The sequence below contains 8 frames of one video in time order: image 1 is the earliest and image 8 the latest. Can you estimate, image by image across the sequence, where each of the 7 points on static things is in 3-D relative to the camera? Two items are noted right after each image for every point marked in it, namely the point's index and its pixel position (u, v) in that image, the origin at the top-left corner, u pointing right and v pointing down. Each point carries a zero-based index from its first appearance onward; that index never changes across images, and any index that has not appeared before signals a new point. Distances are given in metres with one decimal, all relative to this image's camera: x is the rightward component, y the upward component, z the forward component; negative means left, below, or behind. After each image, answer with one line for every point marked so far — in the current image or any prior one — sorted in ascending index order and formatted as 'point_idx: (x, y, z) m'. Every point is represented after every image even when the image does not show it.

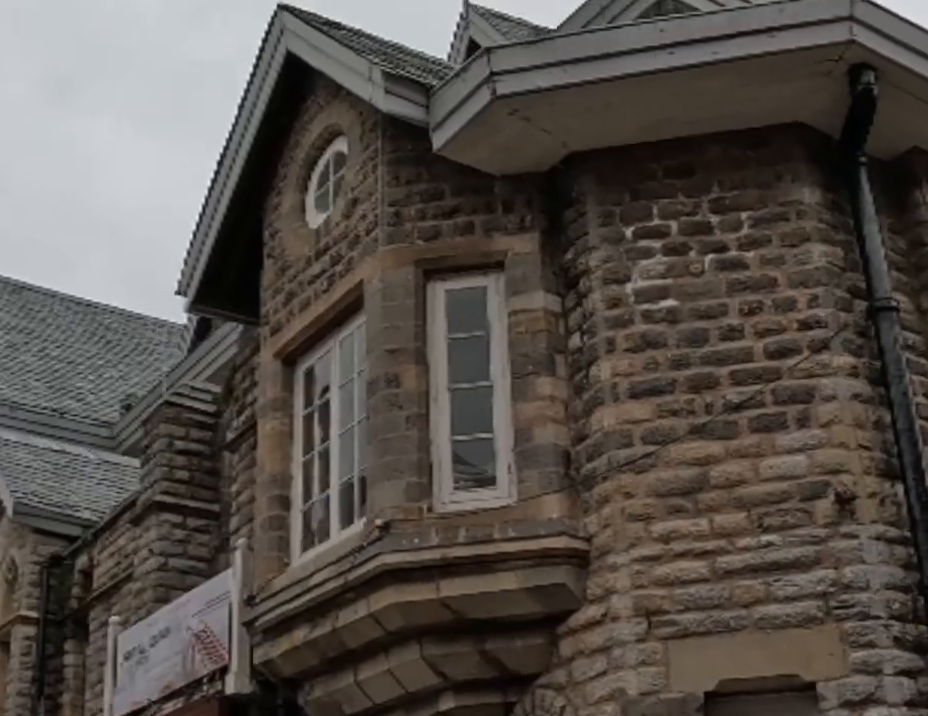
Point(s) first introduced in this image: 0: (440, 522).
0: (-0.1, -1.0, +8.6) m
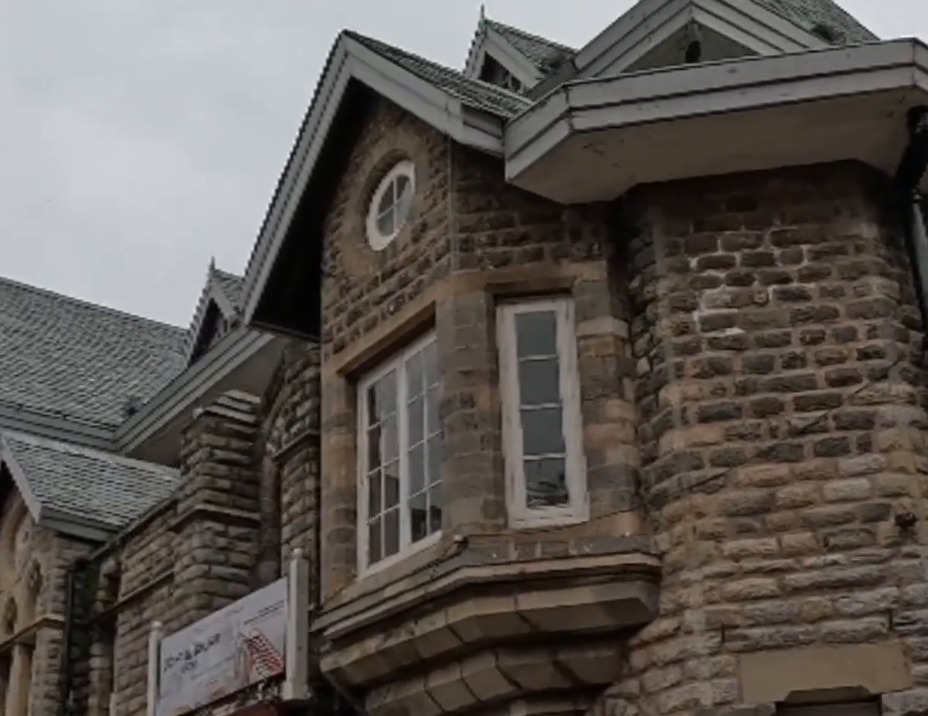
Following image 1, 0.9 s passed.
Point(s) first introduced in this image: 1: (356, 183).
0: (+0.3, -1.1, +9.0) m
1: (-0.8, +1.3, +11.2) m
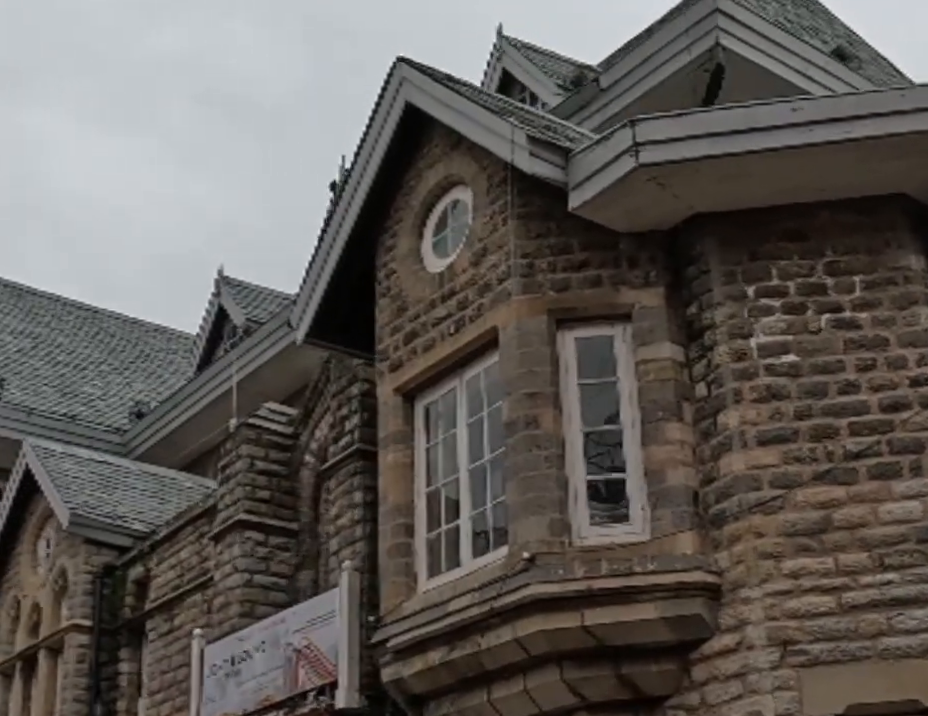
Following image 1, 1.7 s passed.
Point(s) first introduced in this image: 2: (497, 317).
0: (+0.8, -1.3, +9.4) m
1: (-0.4, +1.2, +11.5) m
2: (+0.2, +0.3, +10.2) m
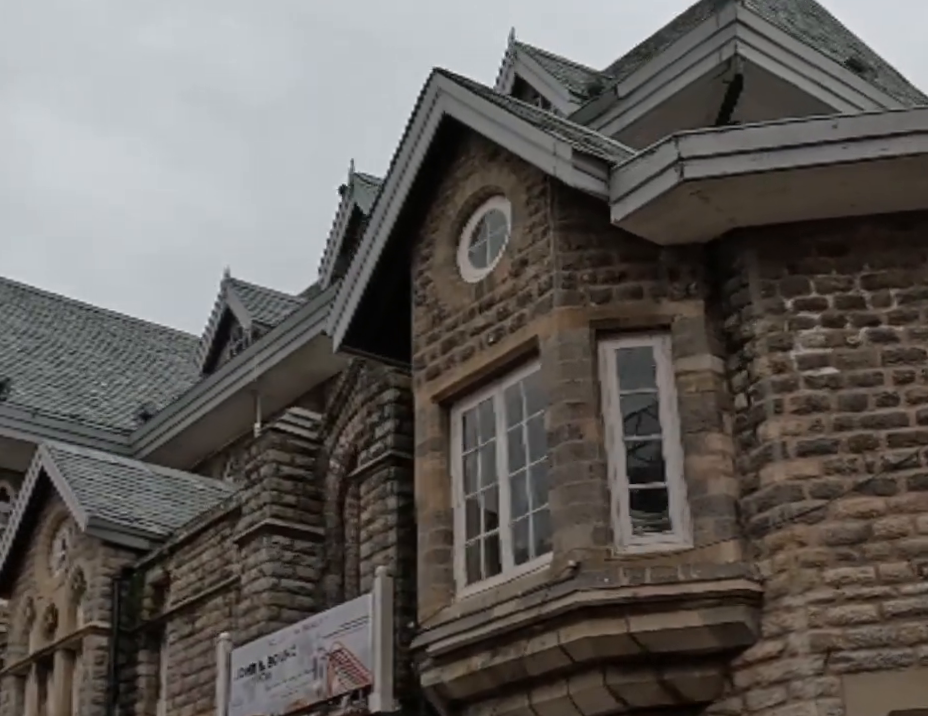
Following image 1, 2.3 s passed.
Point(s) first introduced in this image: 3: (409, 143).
0: (+1.1, -1.3, +9.6) m
1: (-0.1, +1.1, +11.6) m
2: (+0.5, +0.2, +10.4) m
3: (-0.4, +1.7, +11.8) m
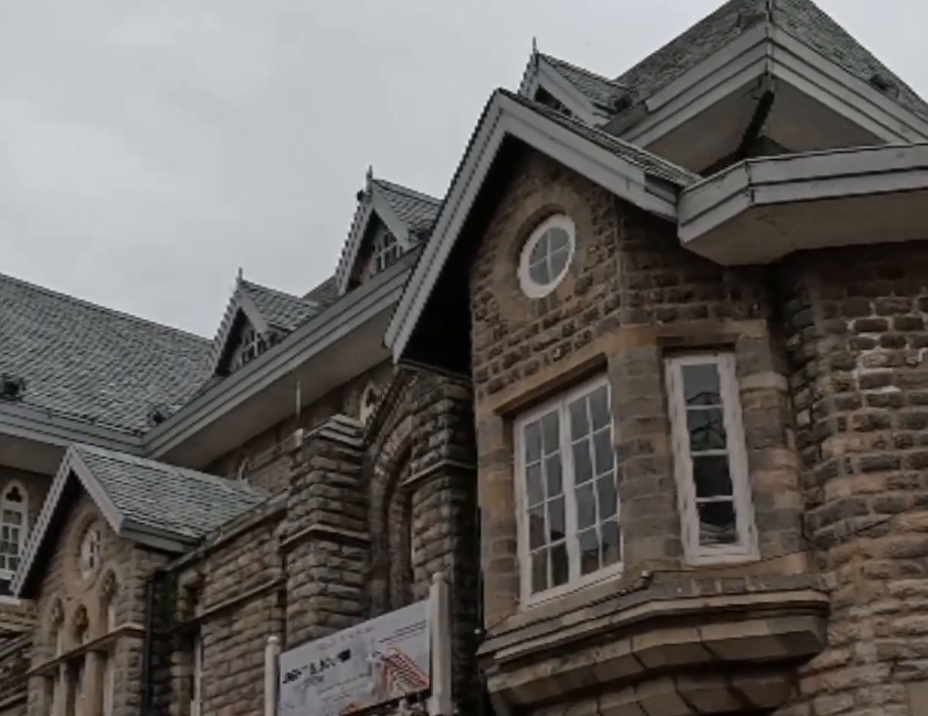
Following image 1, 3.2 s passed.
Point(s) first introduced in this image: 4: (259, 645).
0: (+1.6, -1.5, +9.9) m
1: (+0.3, +1.0, +12.0) m
2: (+1.0, +0.1, +10.7) m
3: (0.0, +1.6, +12.1) m
4: (-2.1, -3.0, +15.2) m
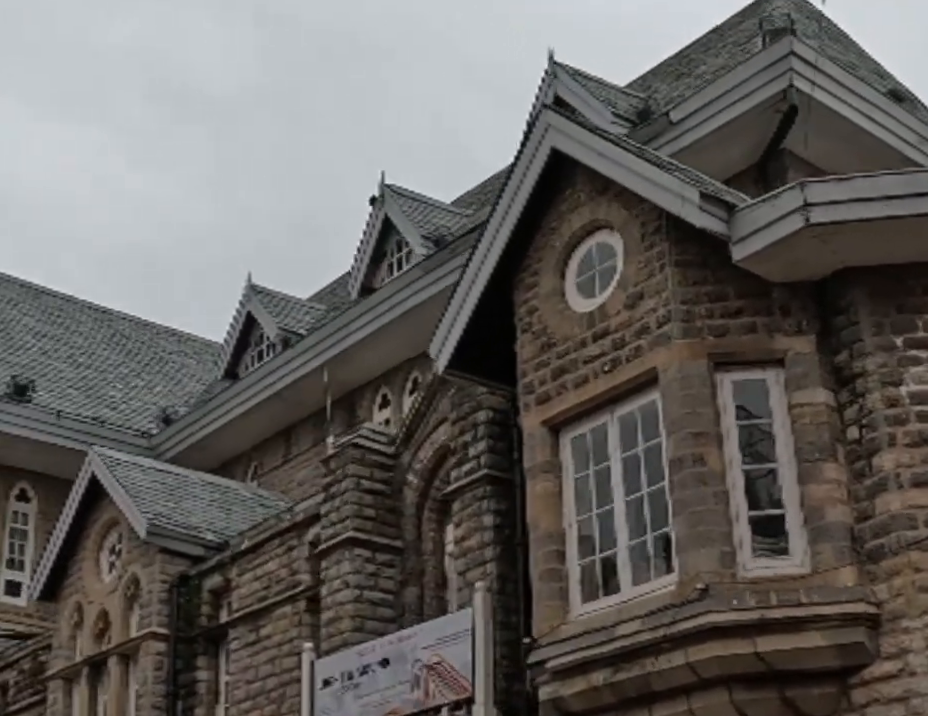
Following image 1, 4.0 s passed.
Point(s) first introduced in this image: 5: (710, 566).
0: (+2.0, -1.6, +10.1) m
1: (+0.7, +0.9, +12.1) m
2: (+1.4, 0.0, +10.9) m
3: (+0.4, +1.5, +12.3) m
4: (-1.8, -3.1, +15.4) m
5: (+1.7, -1.4, +10.2) m
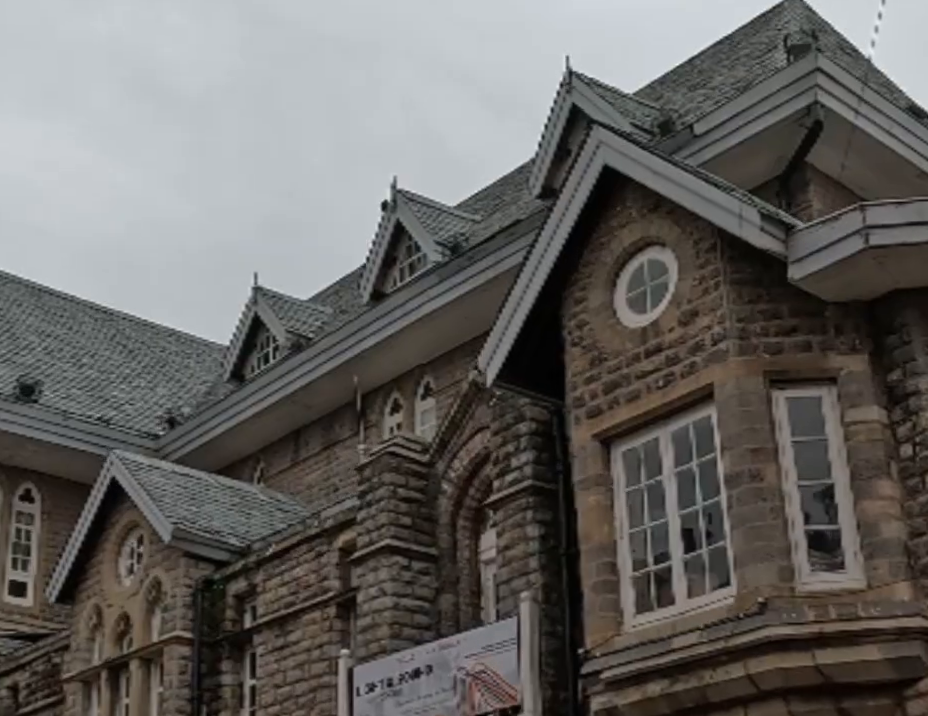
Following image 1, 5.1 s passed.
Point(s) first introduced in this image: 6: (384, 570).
0: (+2.4, -1.7, +10.3) m
1: (+1.2, +0.8, +12.3) m
2: (+1.9, -0.1, +11.1) m
3: (+0.9, +1.4, +12.4) m
4: (-1.5, -3.2, +15.5) m
5: (+2.2, -1.6, +10.4) m
6: (-0.8, -2.1, +14.2) m
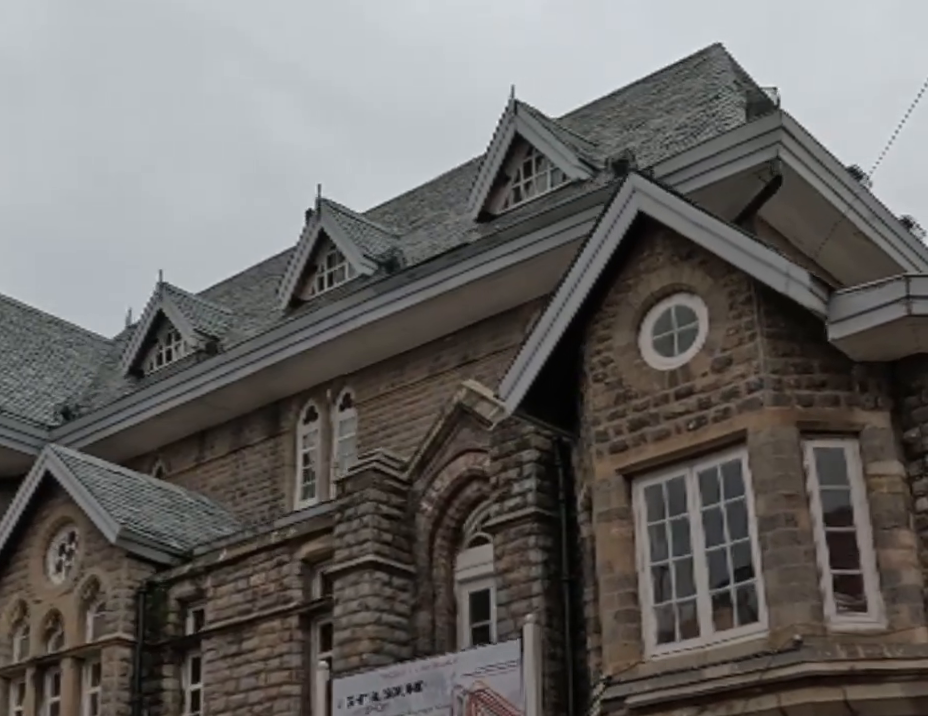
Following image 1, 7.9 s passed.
0: (+2.8, -2.1, +11.1) m
1: (+1.4, +0.5, +12.9) m
2: (+2.3, -0.5, +11.8) m
3: (+1.2, +1.1, +12.9) m
4: (-2.0, -3.3, +15.6) m
5: (+2.6, -2.0, +11.1) m
6: (-1.0, -2.2, +14.5) m
